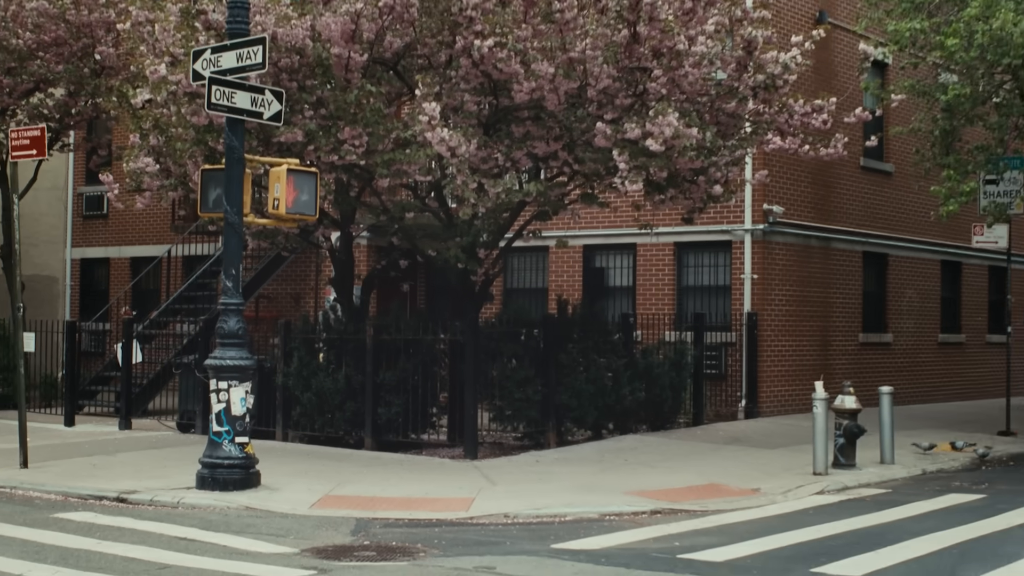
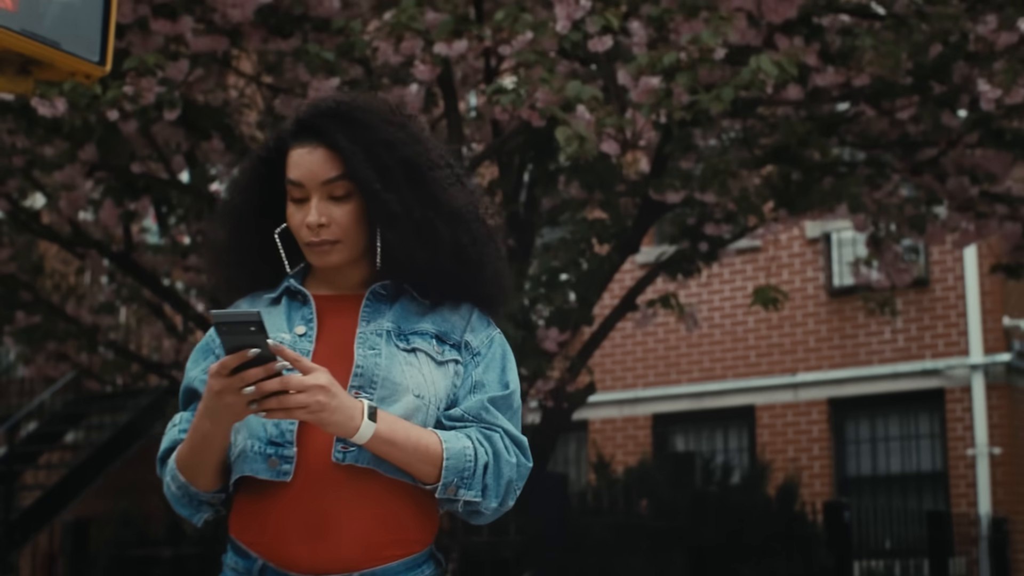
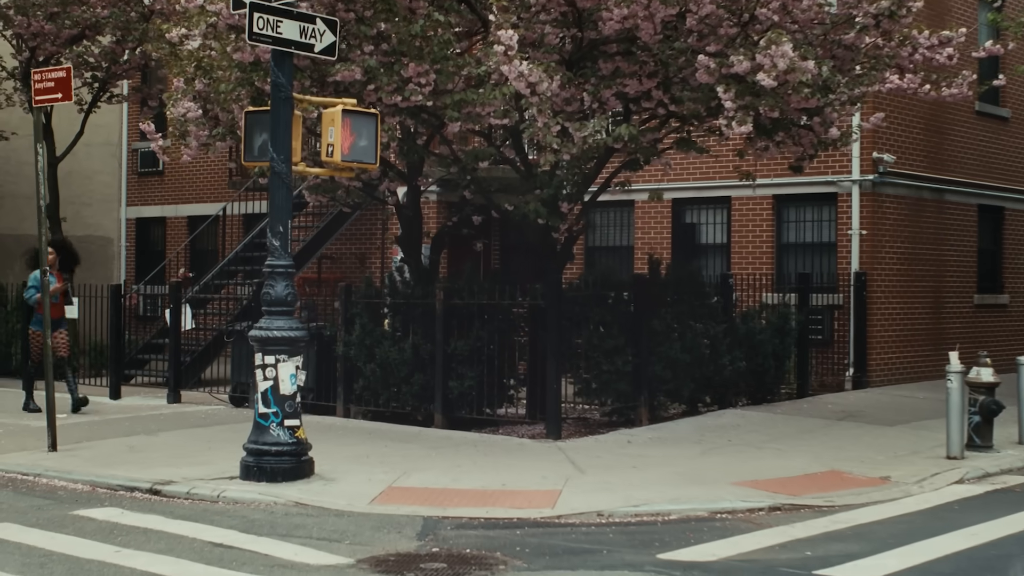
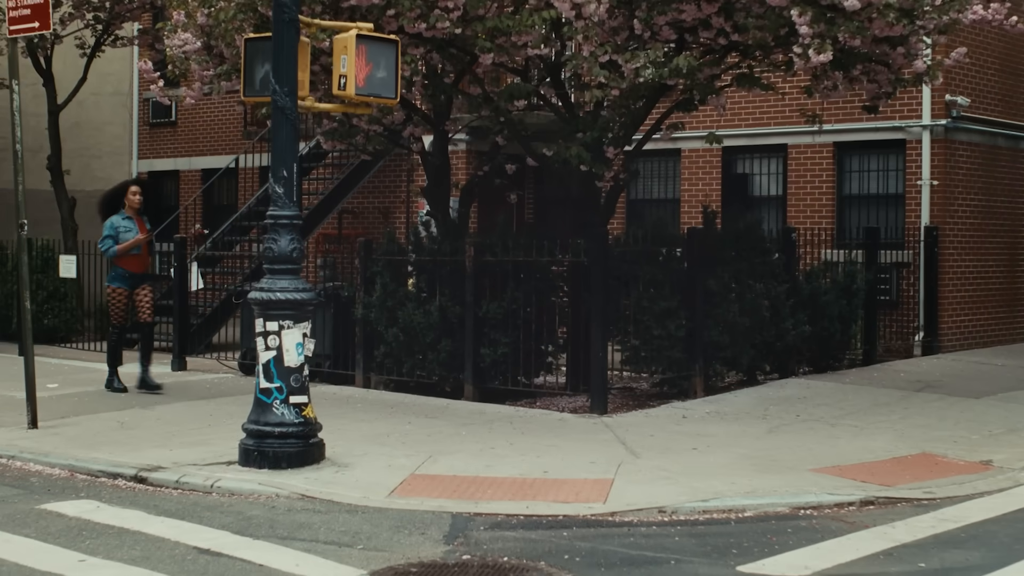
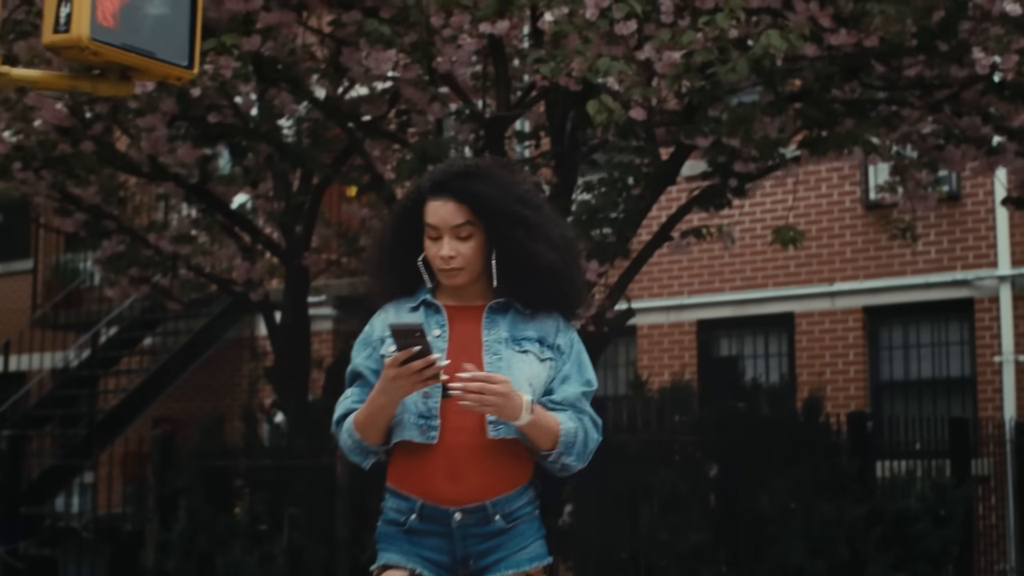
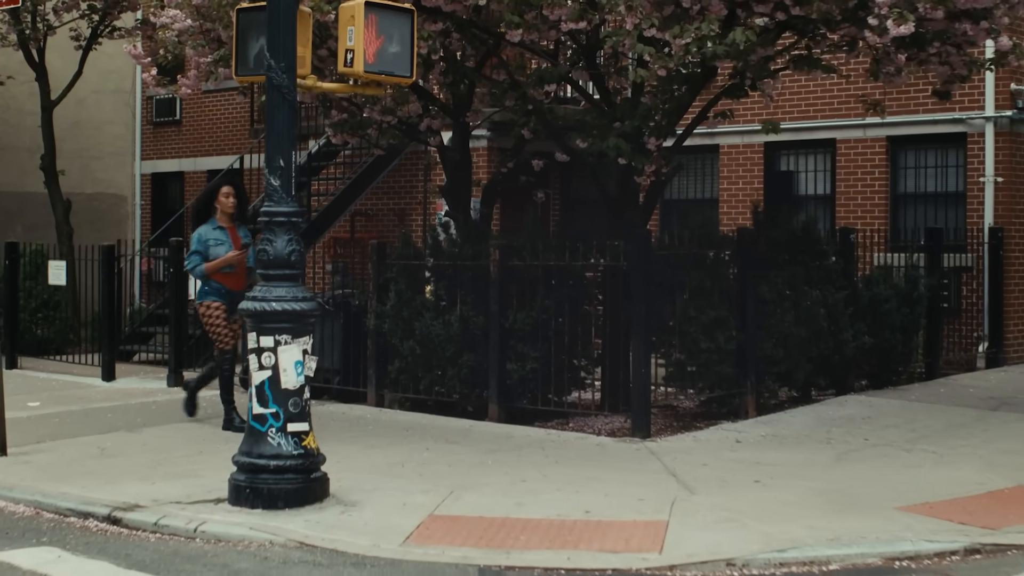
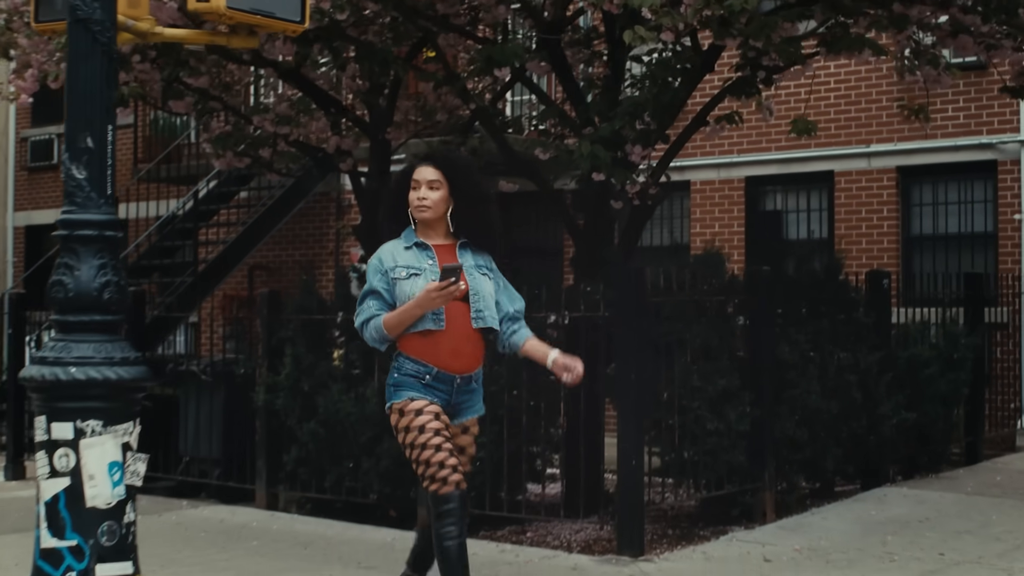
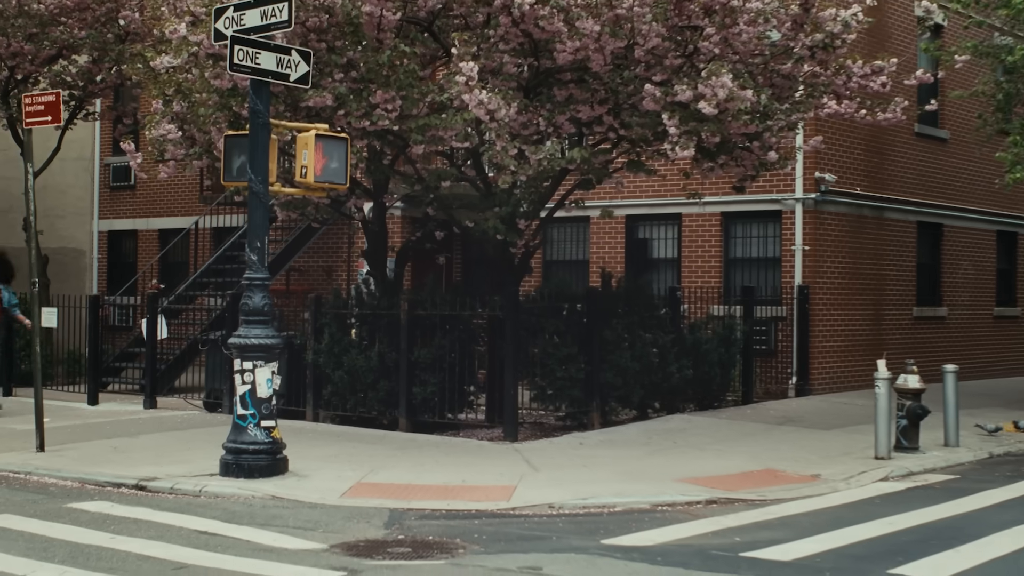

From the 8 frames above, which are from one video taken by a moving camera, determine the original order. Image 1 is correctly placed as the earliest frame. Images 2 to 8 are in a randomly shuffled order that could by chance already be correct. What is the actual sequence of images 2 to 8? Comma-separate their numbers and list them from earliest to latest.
8, 3, 4, 6, 7, 5, 2
